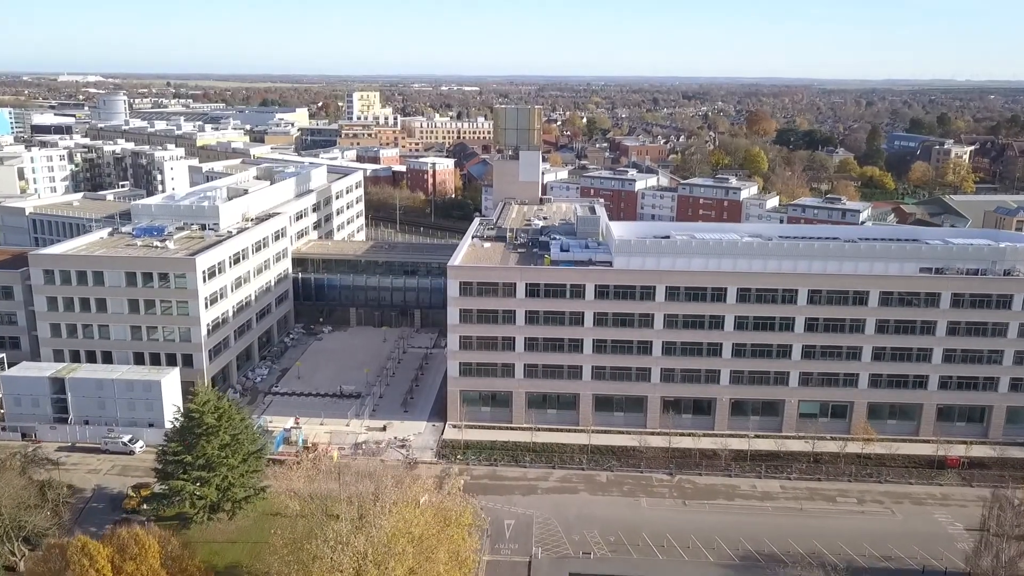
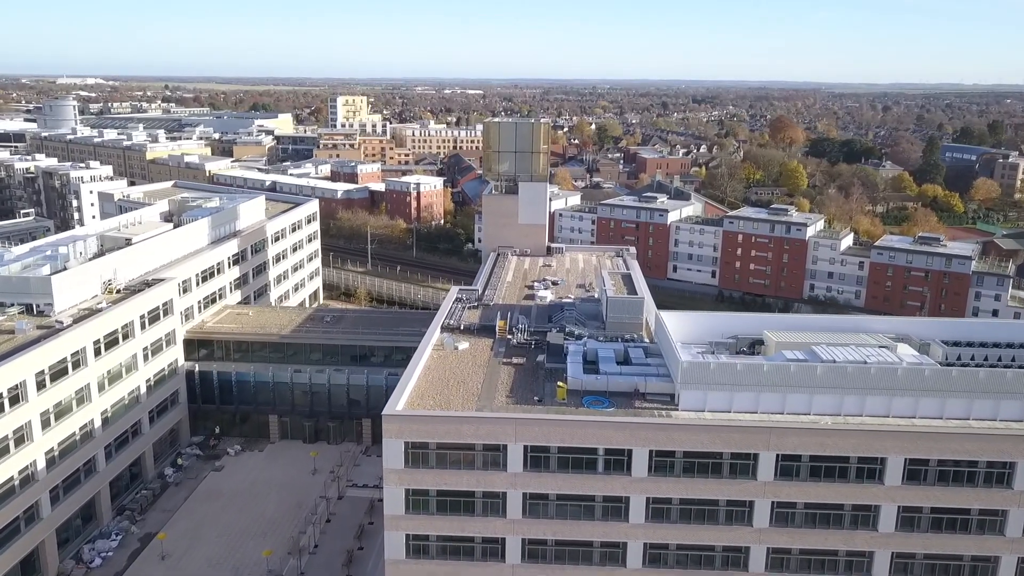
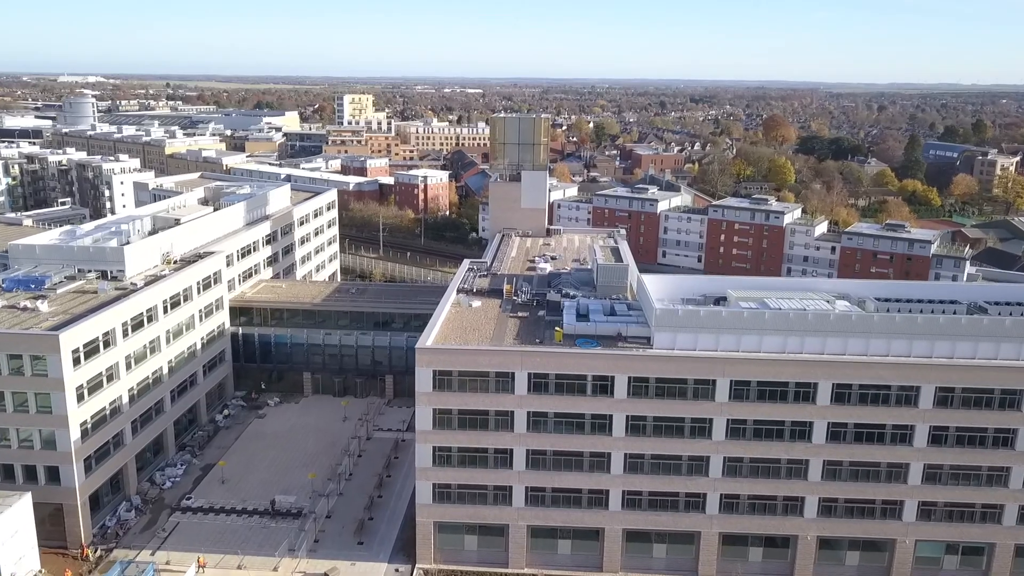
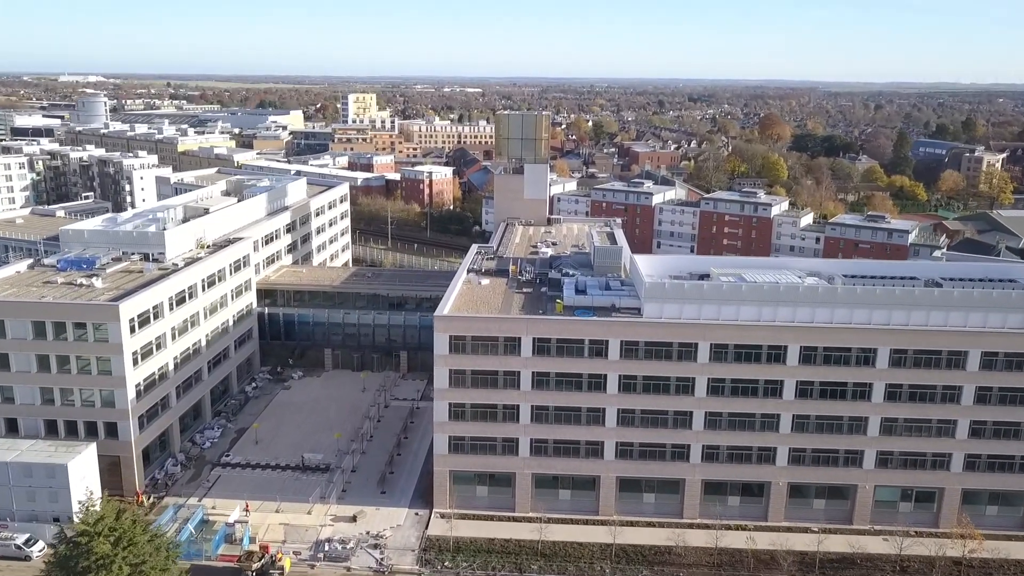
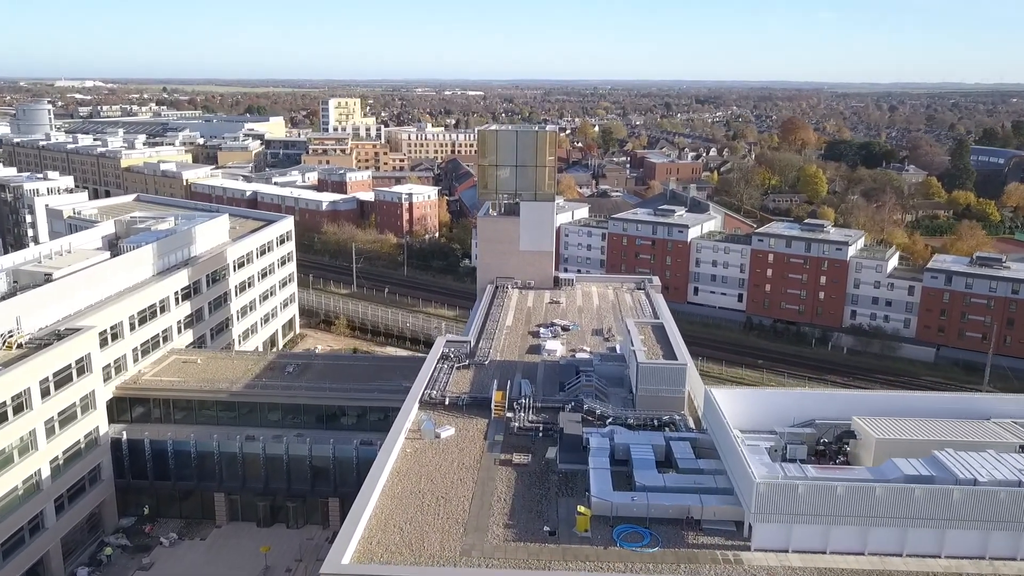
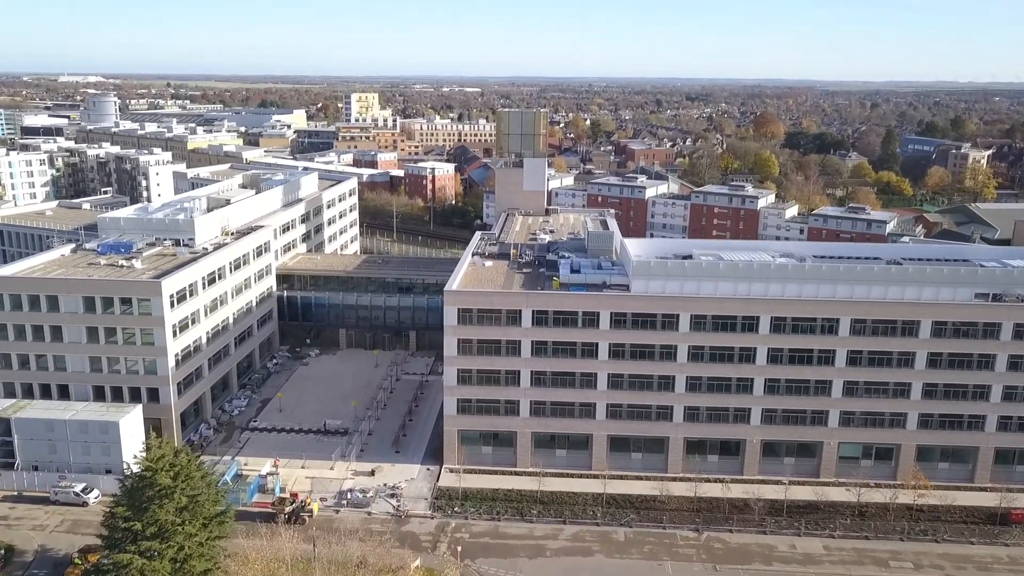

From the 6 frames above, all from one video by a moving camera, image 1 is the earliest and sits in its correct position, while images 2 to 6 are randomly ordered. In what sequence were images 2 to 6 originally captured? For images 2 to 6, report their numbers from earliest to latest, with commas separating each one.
6, 4, 3, 2, 5
